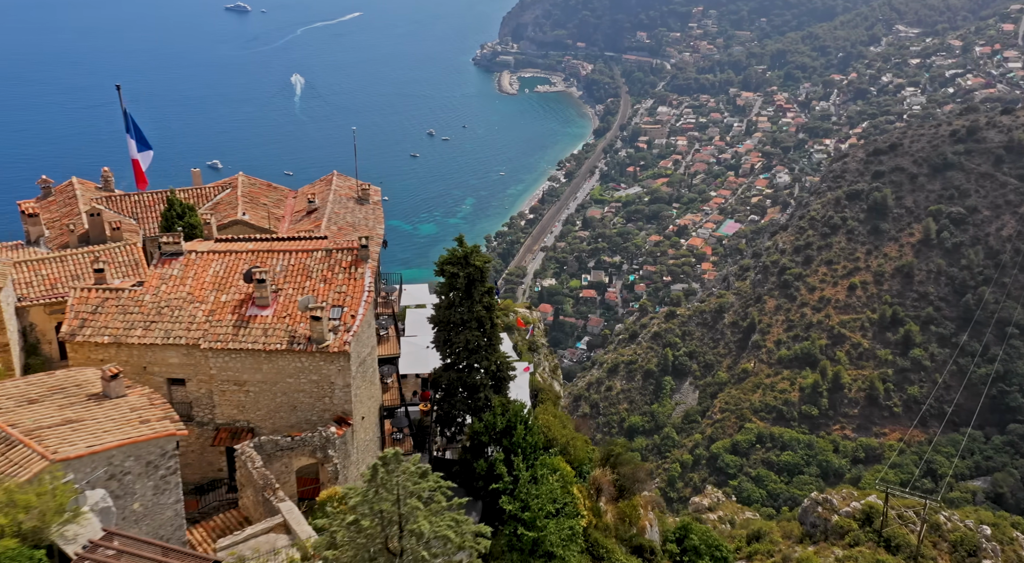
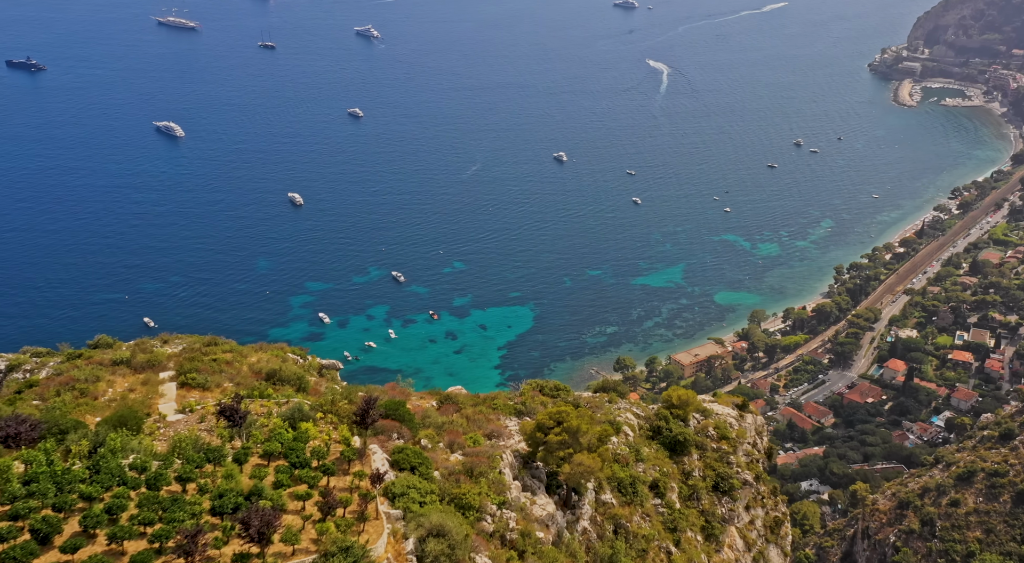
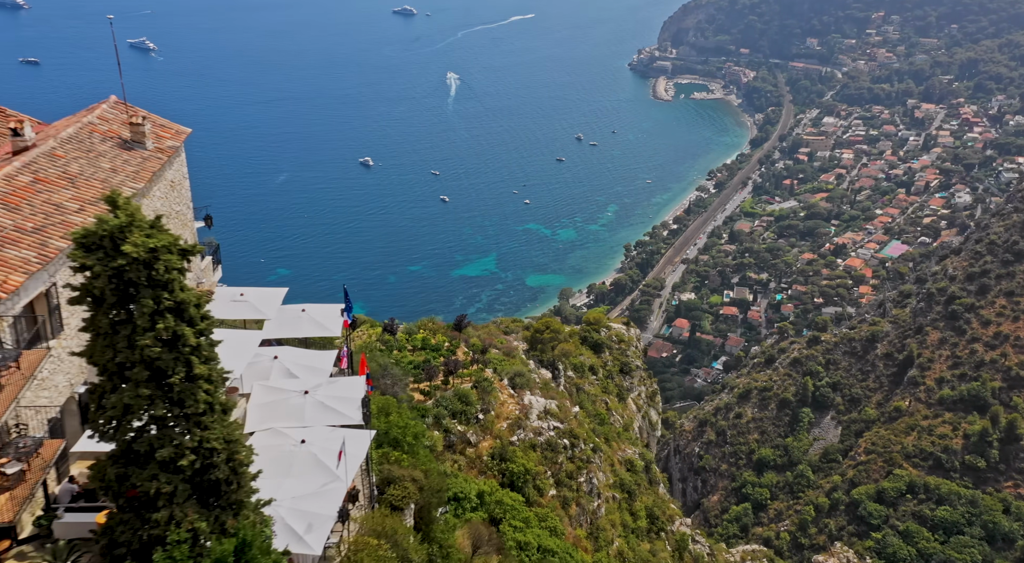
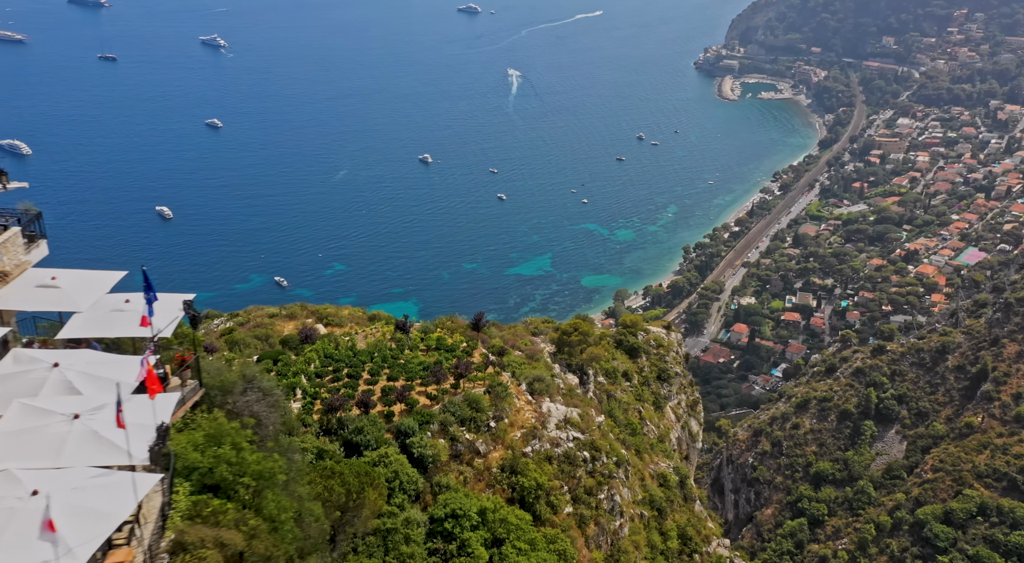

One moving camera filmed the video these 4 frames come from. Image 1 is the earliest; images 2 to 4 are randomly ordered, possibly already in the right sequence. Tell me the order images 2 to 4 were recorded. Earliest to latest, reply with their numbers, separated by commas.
3, 4, 2
